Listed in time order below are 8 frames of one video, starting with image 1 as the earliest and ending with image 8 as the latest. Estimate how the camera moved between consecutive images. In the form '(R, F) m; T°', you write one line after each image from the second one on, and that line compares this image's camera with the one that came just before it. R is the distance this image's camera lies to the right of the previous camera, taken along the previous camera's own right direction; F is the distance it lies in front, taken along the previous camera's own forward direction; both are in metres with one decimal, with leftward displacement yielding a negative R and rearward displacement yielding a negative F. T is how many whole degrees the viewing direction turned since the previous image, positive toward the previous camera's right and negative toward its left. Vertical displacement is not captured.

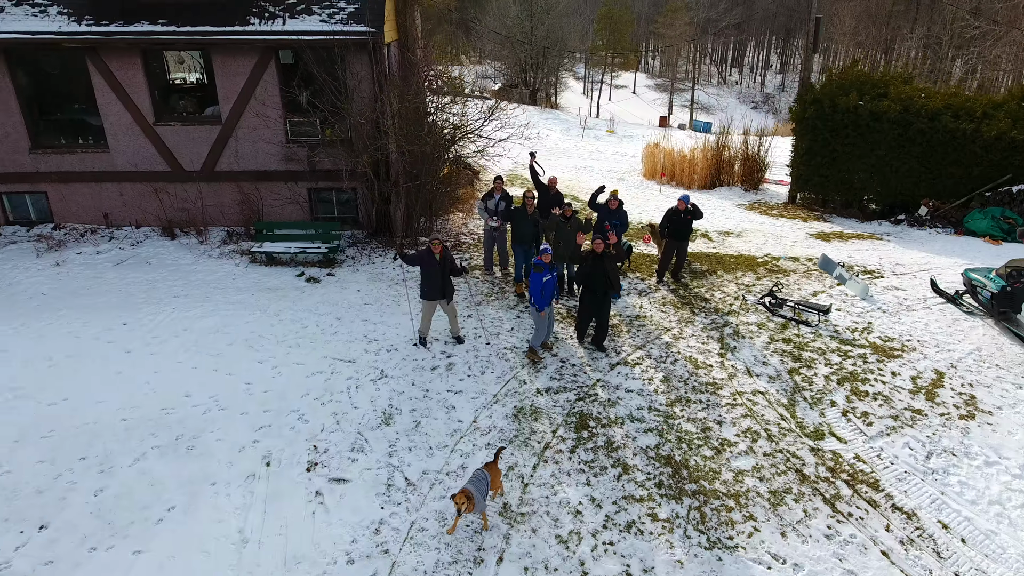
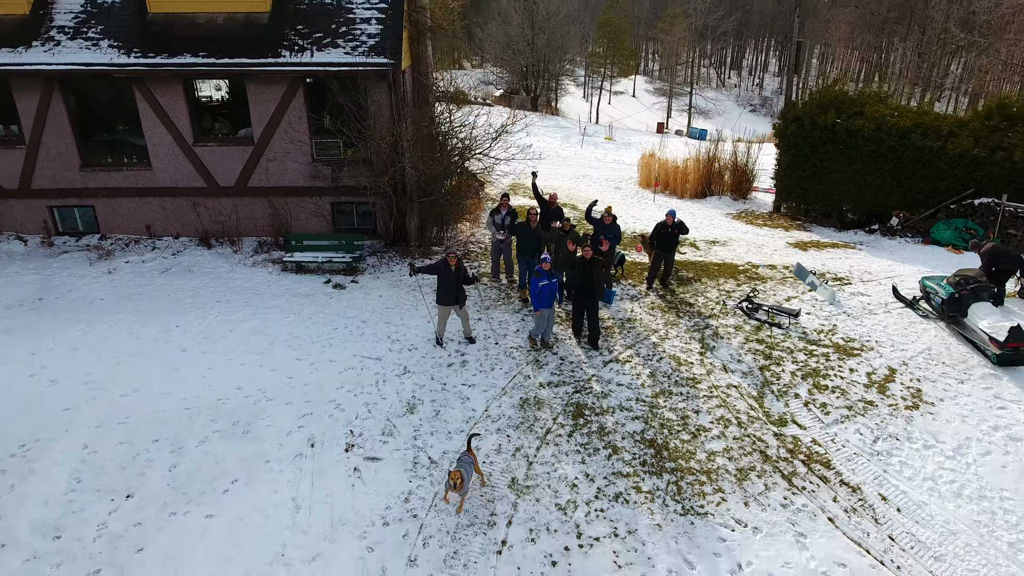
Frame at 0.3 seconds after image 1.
(0.0, -0.8) m; 0°
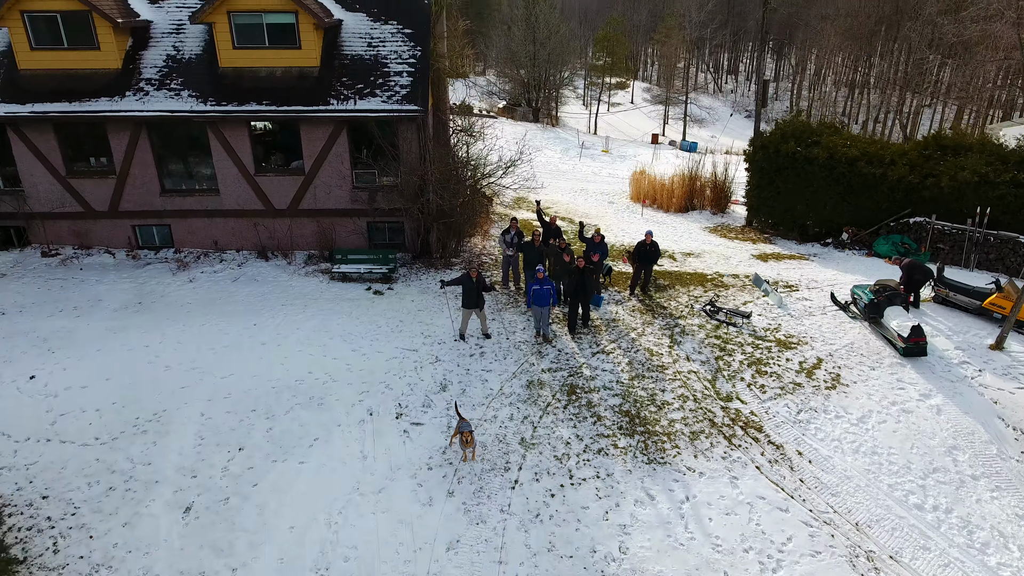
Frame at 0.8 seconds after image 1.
(-0.1, -1.6) m; 0°
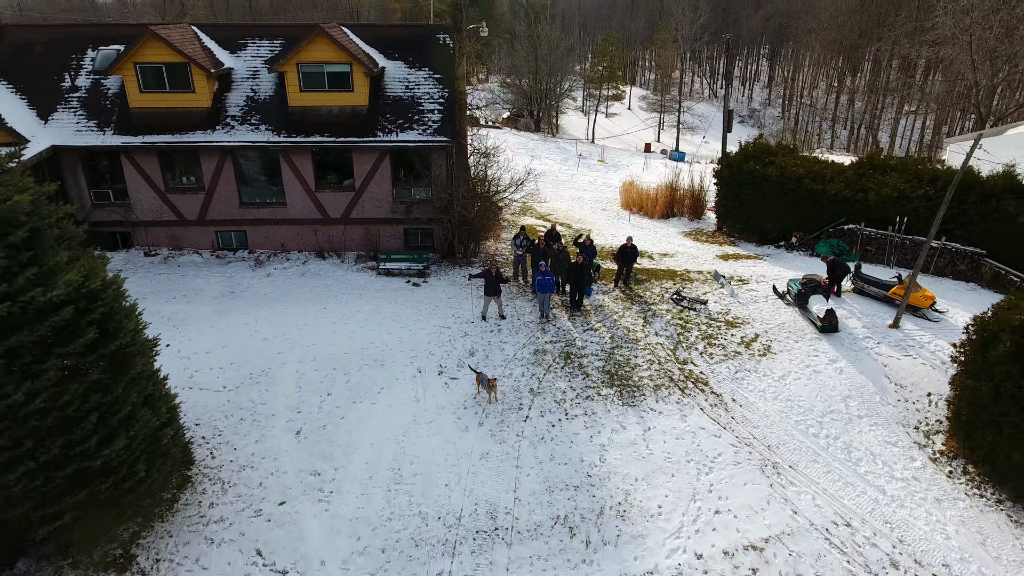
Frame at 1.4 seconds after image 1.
(-0.1, -2.4) m; 0°
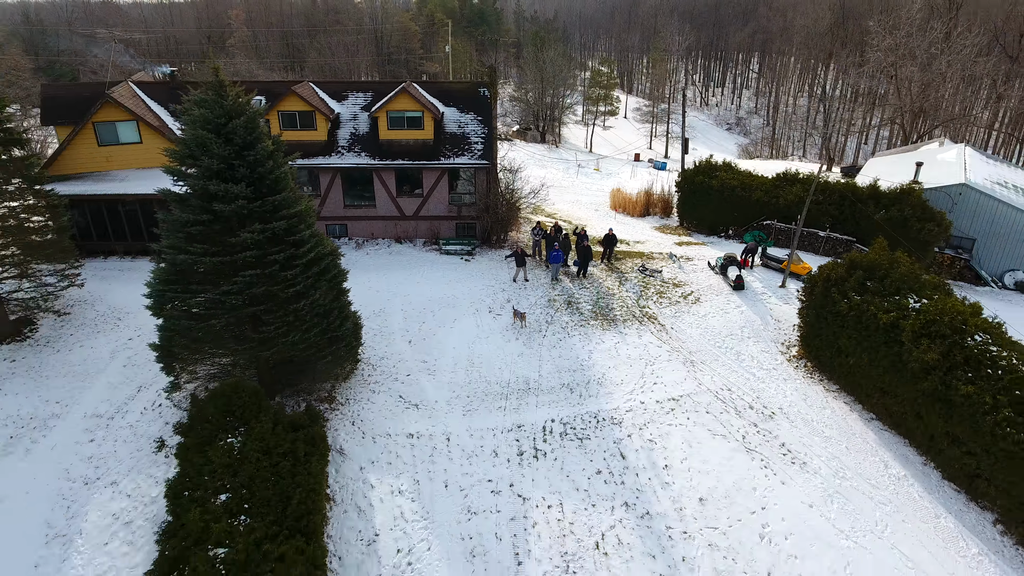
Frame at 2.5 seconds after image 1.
(-0.3, -5.4) m; 0°
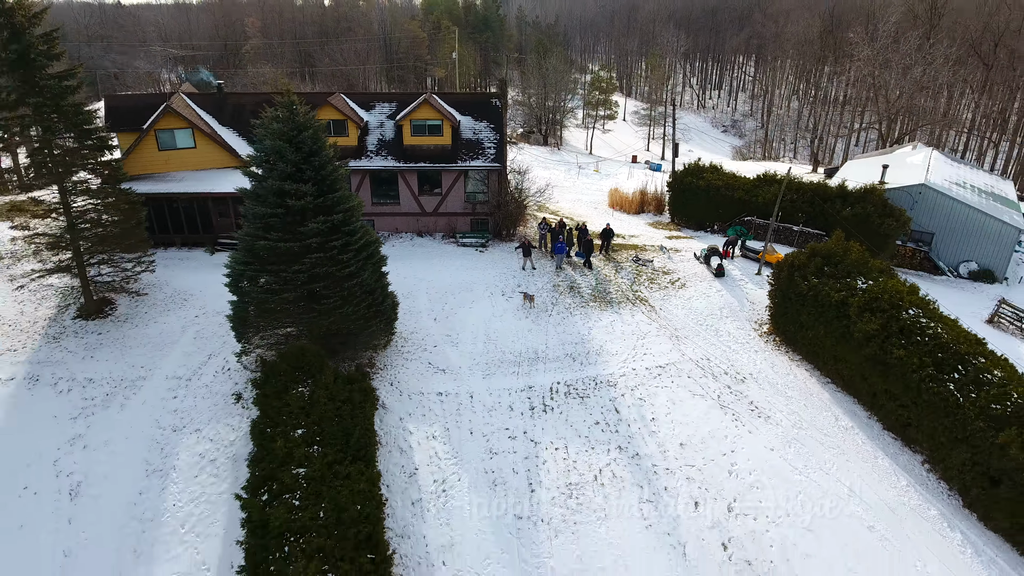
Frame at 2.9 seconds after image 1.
(-0.2, -2.2) m; 0°
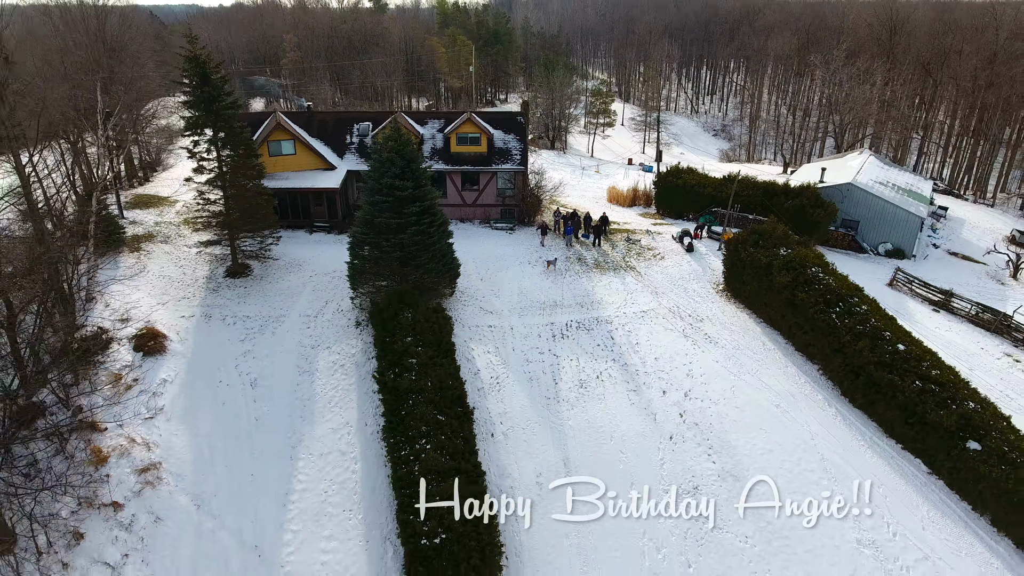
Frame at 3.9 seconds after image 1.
(-0.6, -6.0) m; 0°
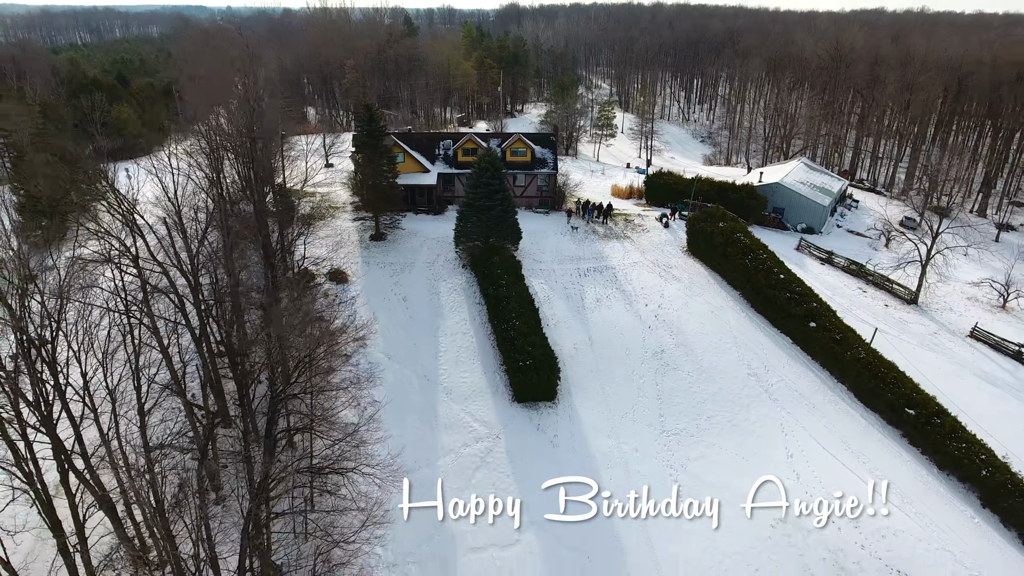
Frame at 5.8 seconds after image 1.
(-1.4, -12.3) m; 0°
